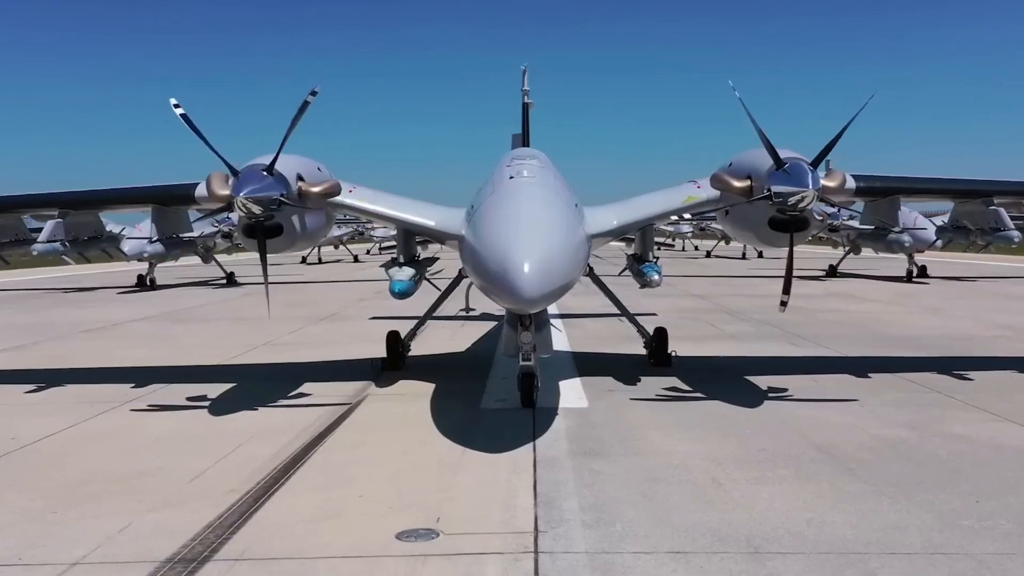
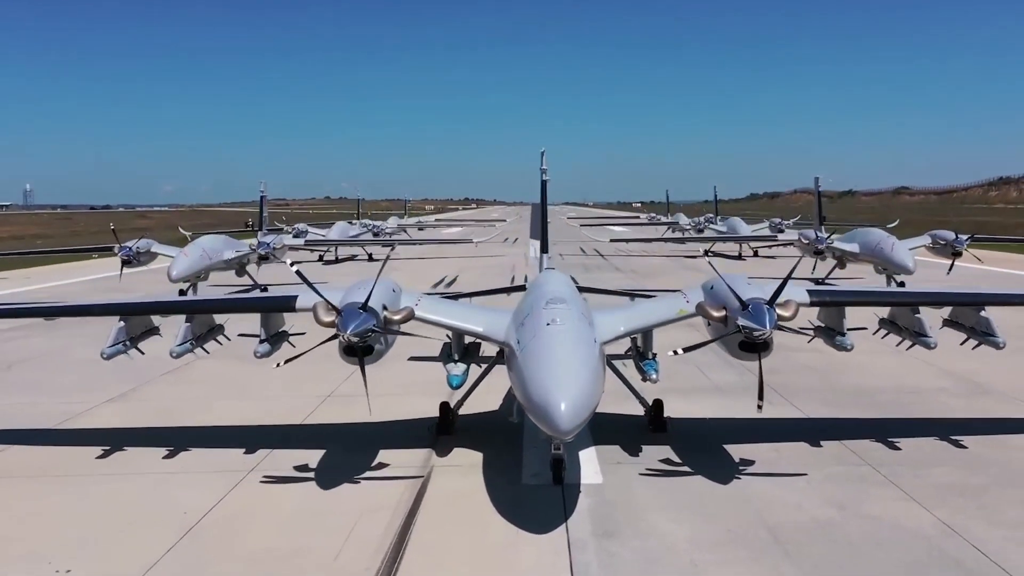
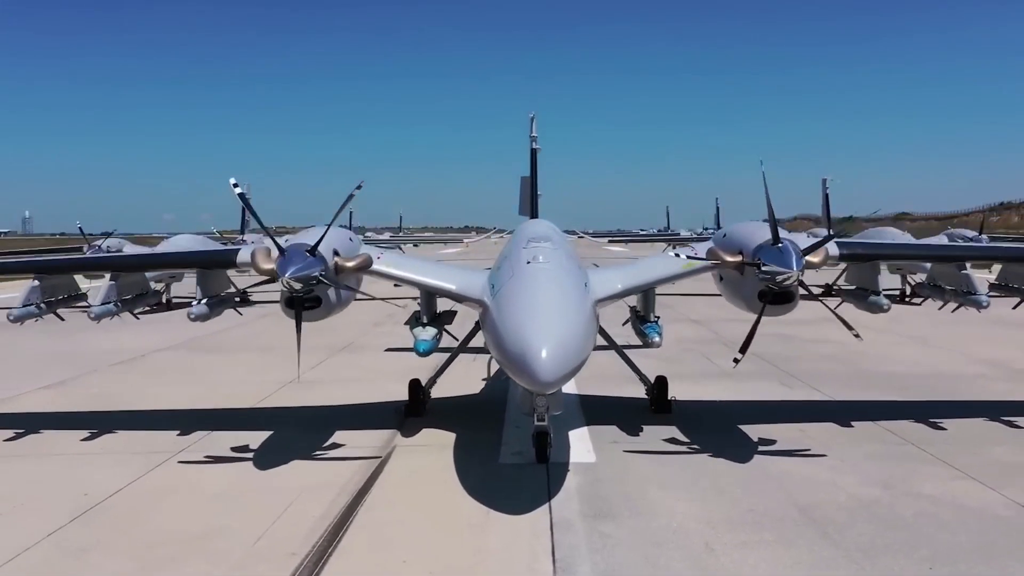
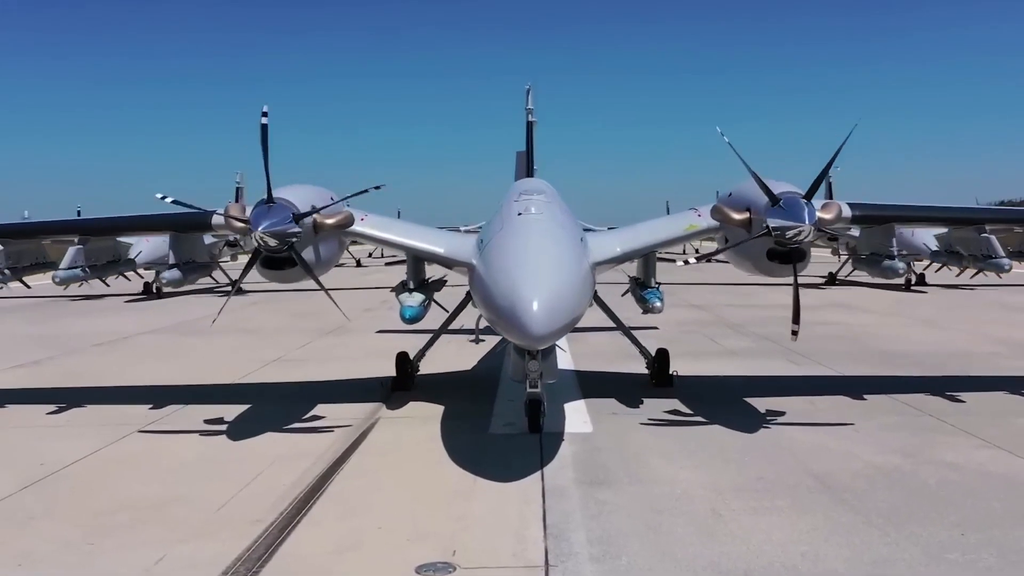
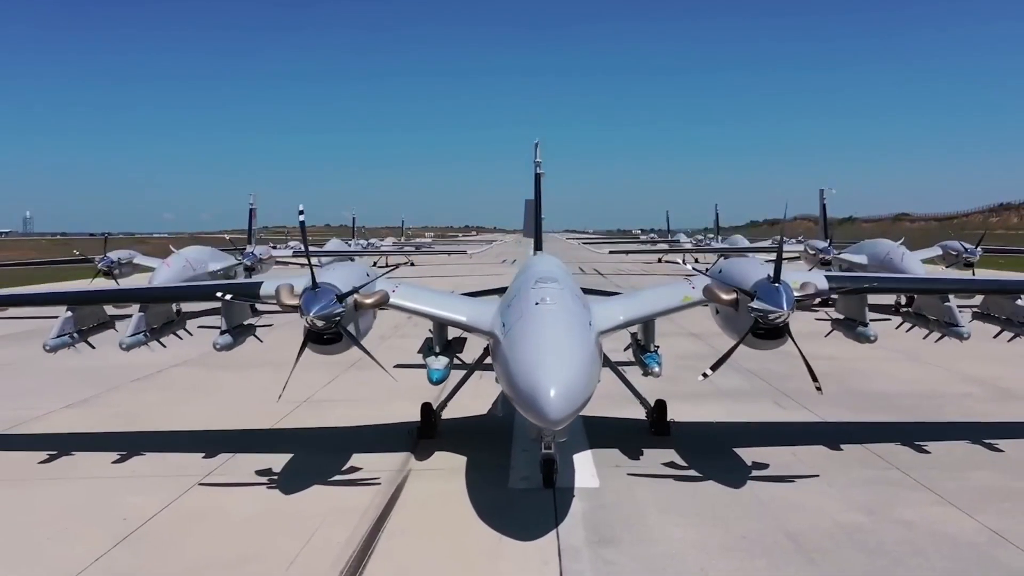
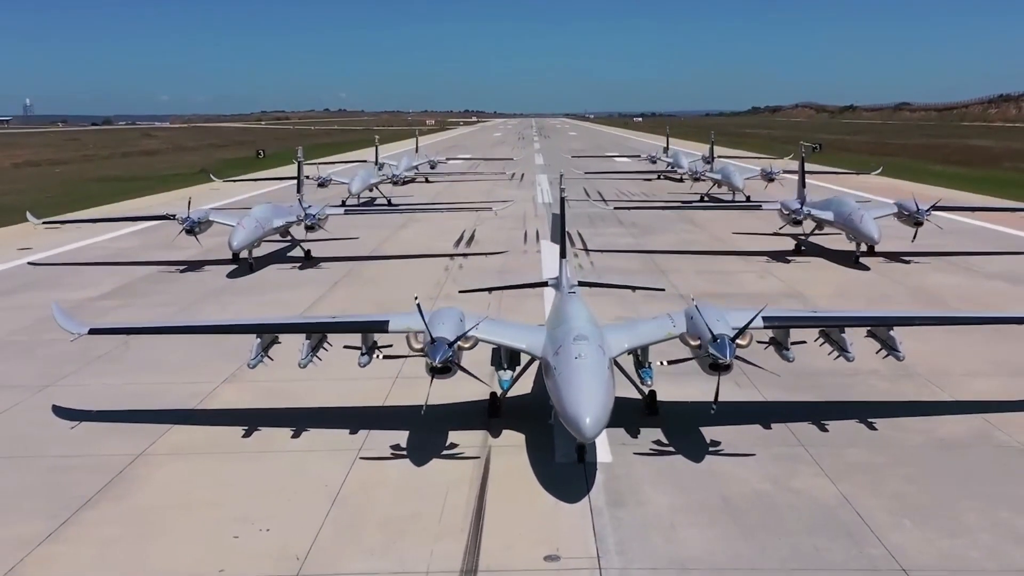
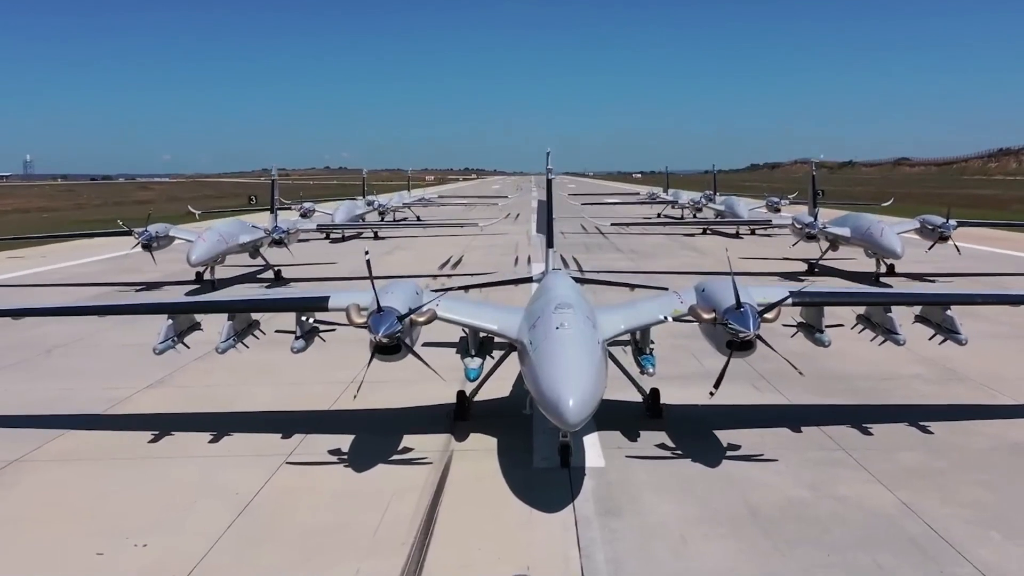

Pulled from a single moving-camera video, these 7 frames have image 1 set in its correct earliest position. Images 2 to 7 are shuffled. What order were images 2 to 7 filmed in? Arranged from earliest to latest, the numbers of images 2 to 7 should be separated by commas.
4, 3, 5, 2, 7, 6
